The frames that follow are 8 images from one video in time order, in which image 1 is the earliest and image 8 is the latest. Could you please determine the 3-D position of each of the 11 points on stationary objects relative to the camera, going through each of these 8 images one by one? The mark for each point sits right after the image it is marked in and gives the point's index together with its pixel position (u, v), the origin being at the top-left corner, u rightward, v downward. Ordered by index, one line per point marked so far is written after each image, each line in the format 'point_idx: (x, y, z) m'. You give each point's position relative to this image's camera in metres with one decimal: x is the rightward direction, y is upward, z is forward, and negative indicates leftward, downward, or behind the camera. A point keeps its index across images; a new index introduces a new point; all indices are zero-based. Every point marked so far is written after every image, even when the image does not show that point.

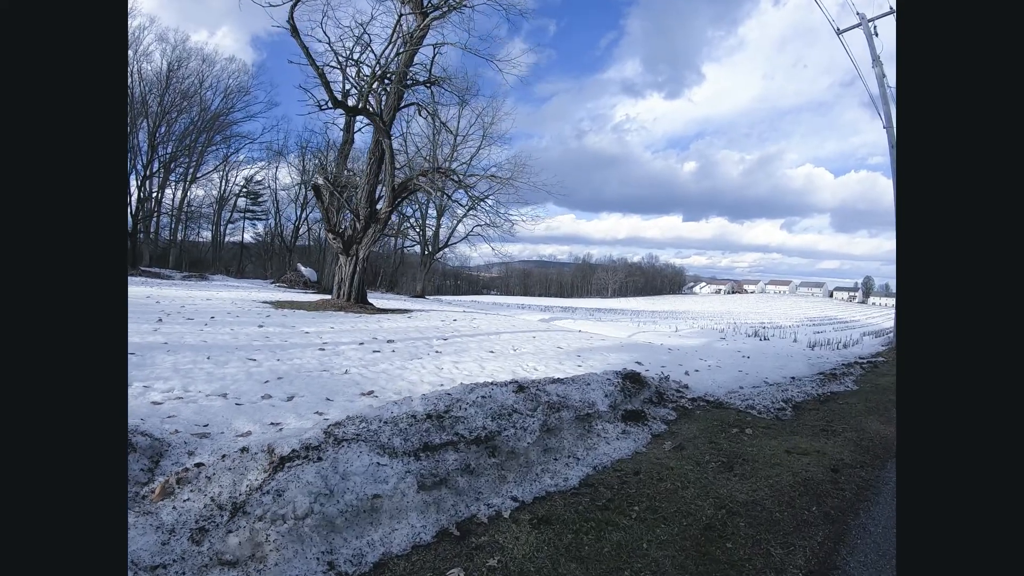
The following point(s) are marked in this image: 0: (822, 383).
0: (+5.4, -1.6, +8.2) m
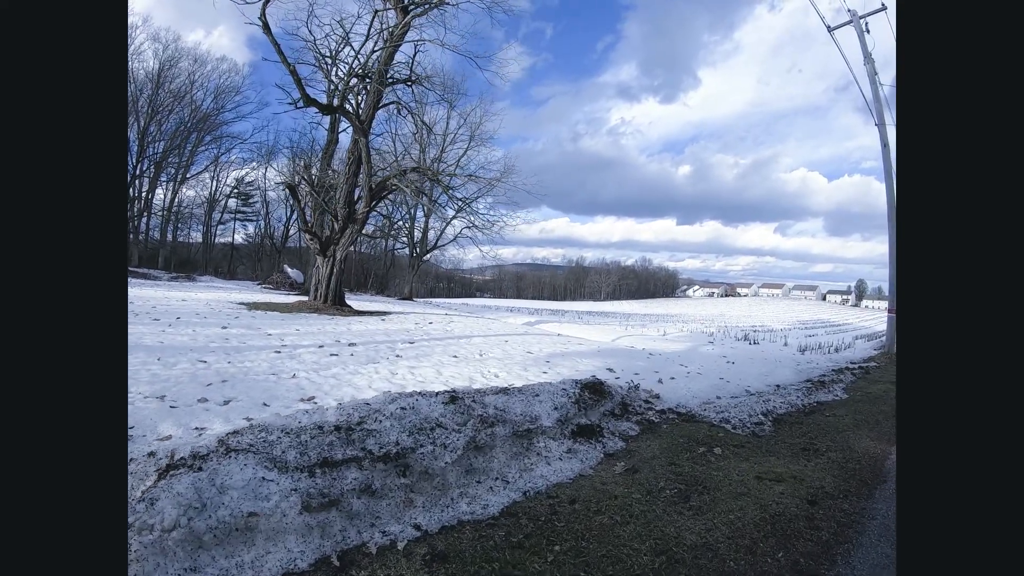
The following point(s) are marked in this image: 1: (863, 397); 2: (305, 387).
0: (+4.7, -1.6, +7.5) m
1: (+5.4, -1.7, +7.3) m
2: (-4.0, -1.9, +9.4) m
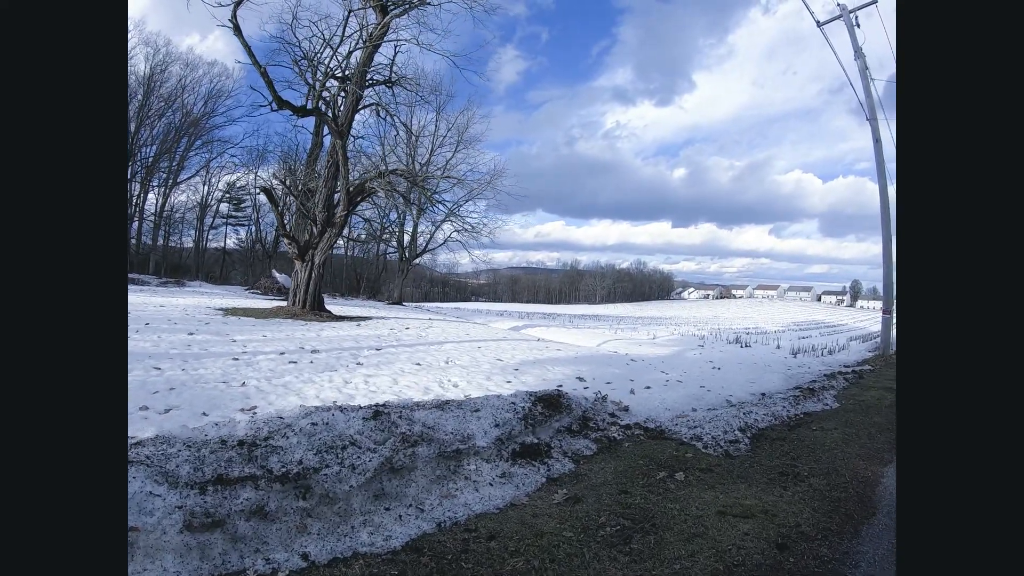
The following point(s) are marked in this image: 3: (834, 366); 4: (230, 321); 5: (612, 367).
0: (+4.1, -1.6, +6.8) m
1: (+4.8, -1.6, +6.7) m
2: (-4.6, -2.0, +8.7) m
3: (+8.0, -1.9, +11.9) m
4: (-11.1, -1.3, +19.0) m
5: (+1.9, -1.5, +9.1) m
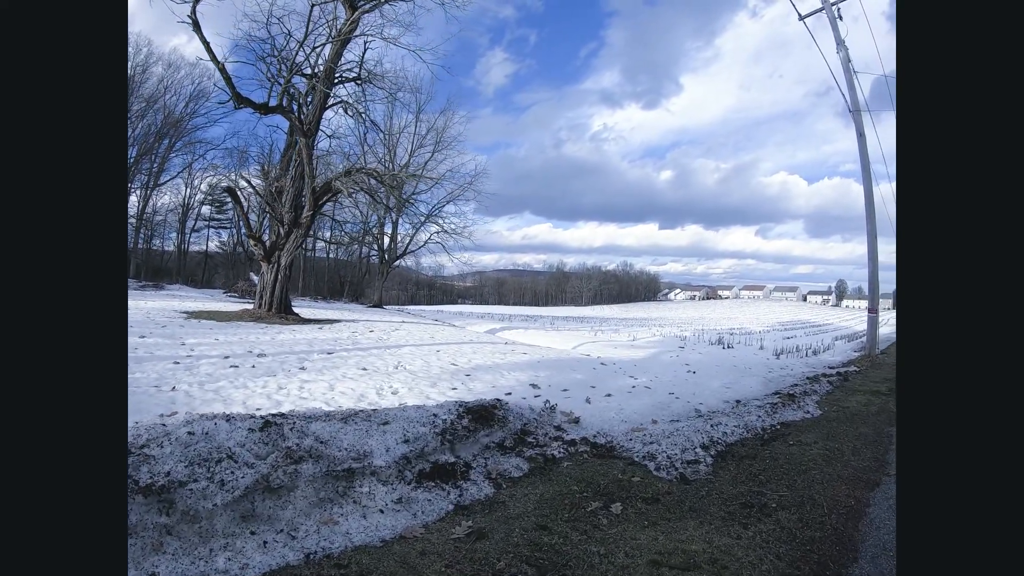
0: (+3.3, -1.5, +6.1) m
1: (+4.0, -1.6, +5.9) m
2: (-5.4, -2.0, +7.8) m
3: (+7.1, -1.9, +11.3) m
4: (-12.1, -1.3, +17.9) m
5: (+1.1, -1.5, +8.3) m
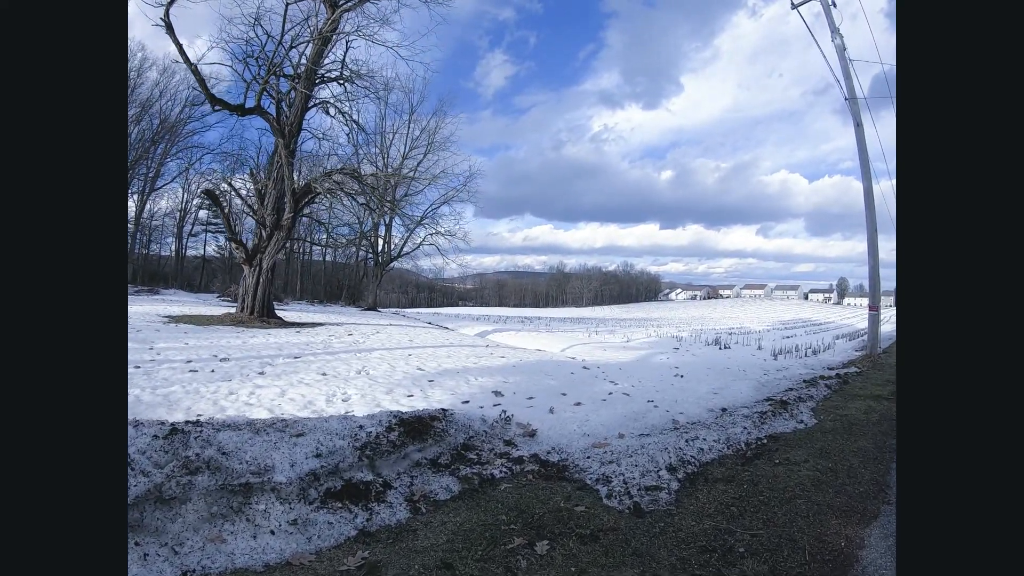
0: (+2.8, -1.5, +5.4) m
1: (+3.5, -1.5, +5.2) m
2: (-5.9, -2.0, +7.1) m
3: (+6.6, -1.8, +10.5) m
4: (-12.5, -1.5, +17.3) m
5: (+0.6, -1.4, +7.7) m
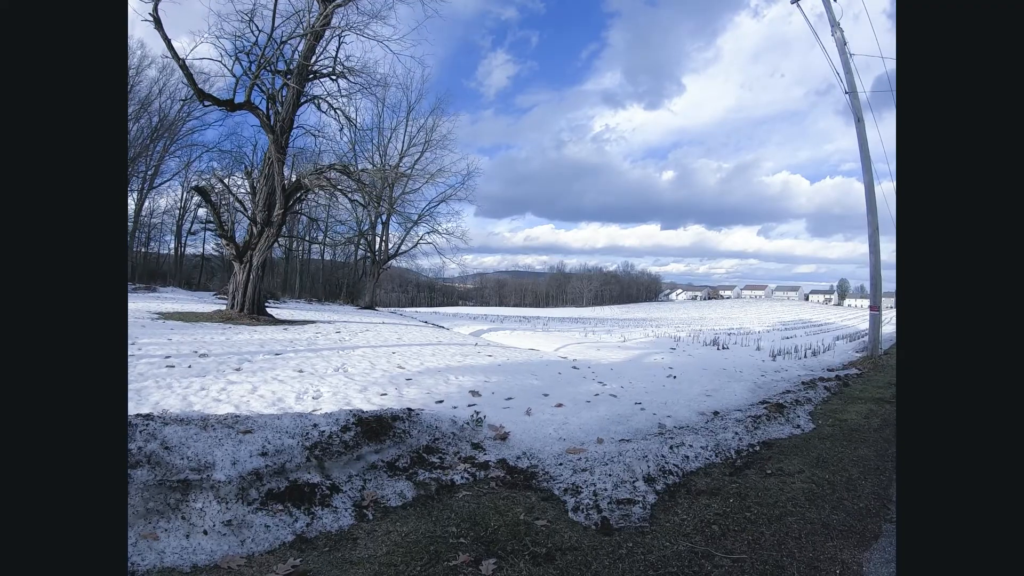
0: (+2.5, -1.4, +5.0) m
1: (+3.3, -1.4, +4.9) m
2: (-6.2, -1.9, +6.8) m
3: (+6.4, -1.7, +10.1) m
4: (-12.7, -1.3, +17.0) m
5: (+0.3, -1.3, +7.3) m
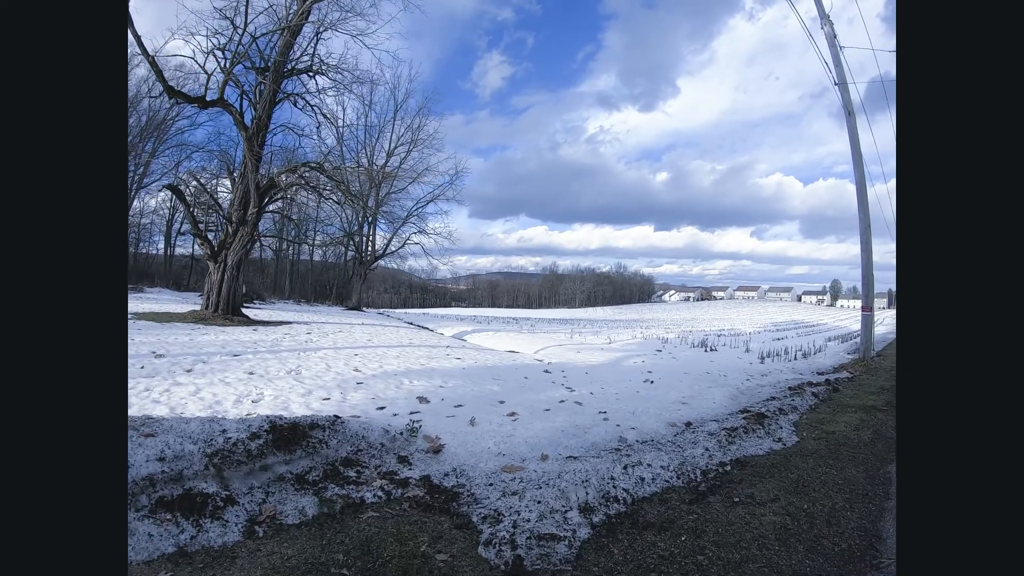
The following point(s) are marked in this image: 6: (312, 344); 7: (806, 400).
0: (+2.0, -1.3, +4.4) m
1: (+2.7, -1.4, +4.3) m
2: (-6.7, -1.8, +6.1) m
3: (+5.8, -1.7, +9.6) m
4: (-13.4, -1.3, +16.3) m
5: (-0.2, -1.3, +6.7) m
6: (-4.8, -1.3, +11.5) m
7: (+4.1, -1.5, +6.6) m
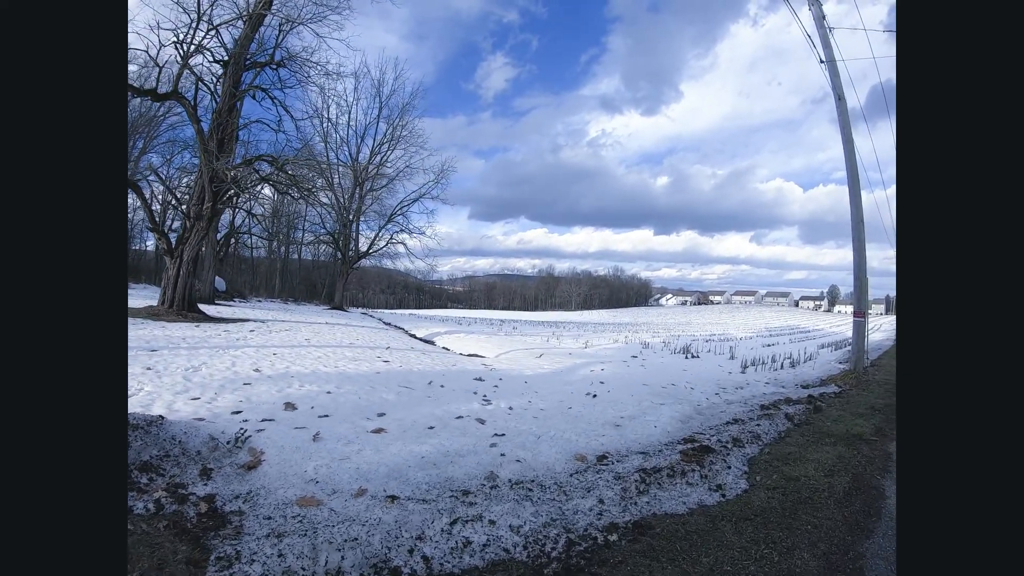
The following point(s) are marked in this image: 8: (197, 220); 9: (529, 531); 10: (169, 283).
0: (+0.9, -1.3, +3.1) m
1: (+1.6, -1.3, +3.0) m
2: (-7.8, -1.6, +4.9) m
3: (+4.7, -1.7, +8.3) m
4: (-14.4, -1.1, +15.1) m
5: (-1.3, -1.2, +5.4) m
6: (-5.9, -1.2, +10.2) m
7: (+3.0, -1.5, +5.4) m
8: (-11.7, +2.7, +18.0) m
9: (+0.1, -1.2, +2.3) m
10: (-13.1, +0.3, +18.5) m
